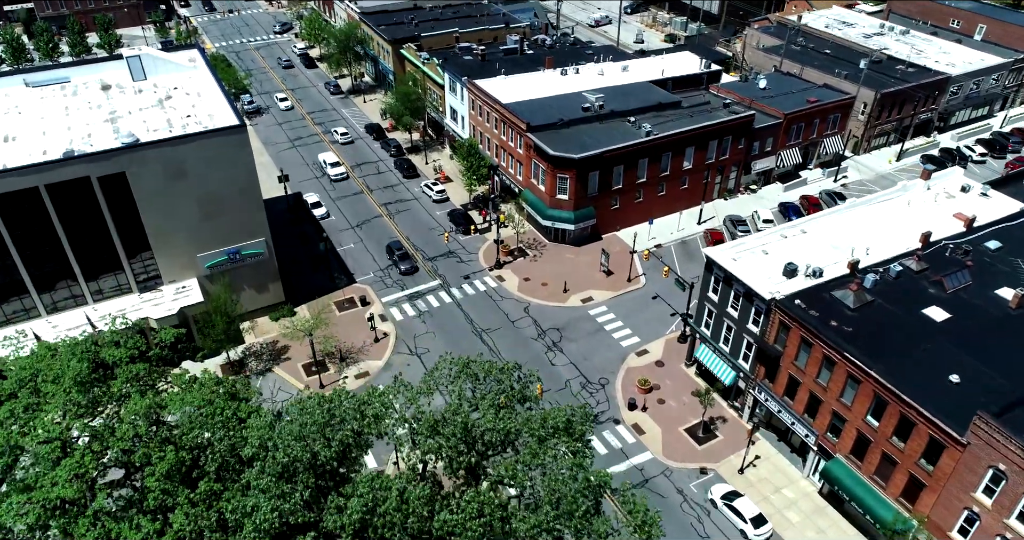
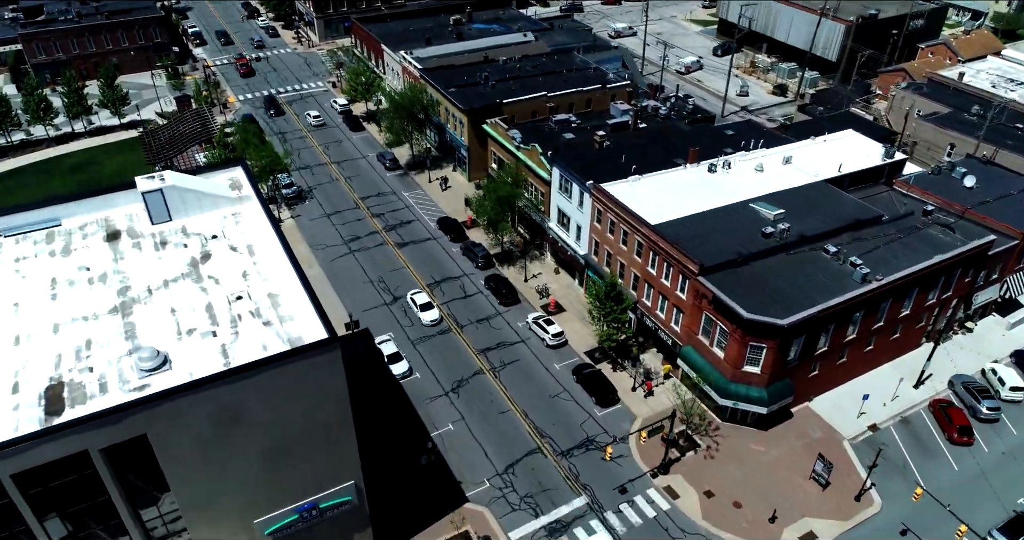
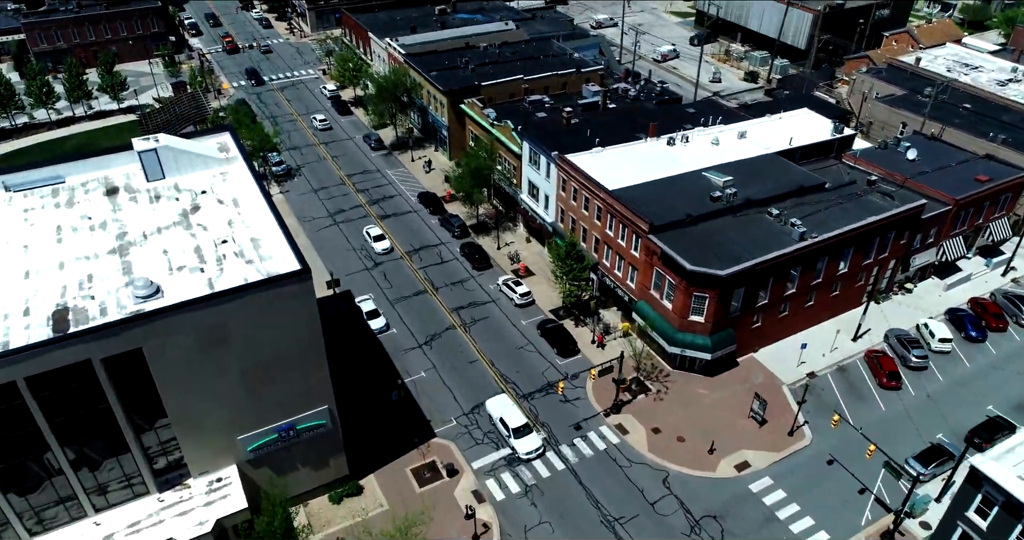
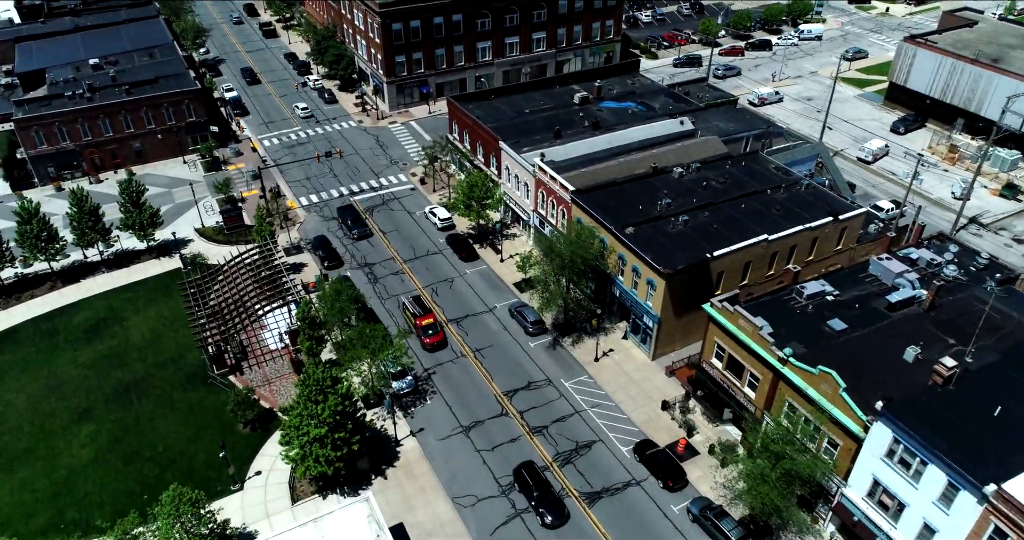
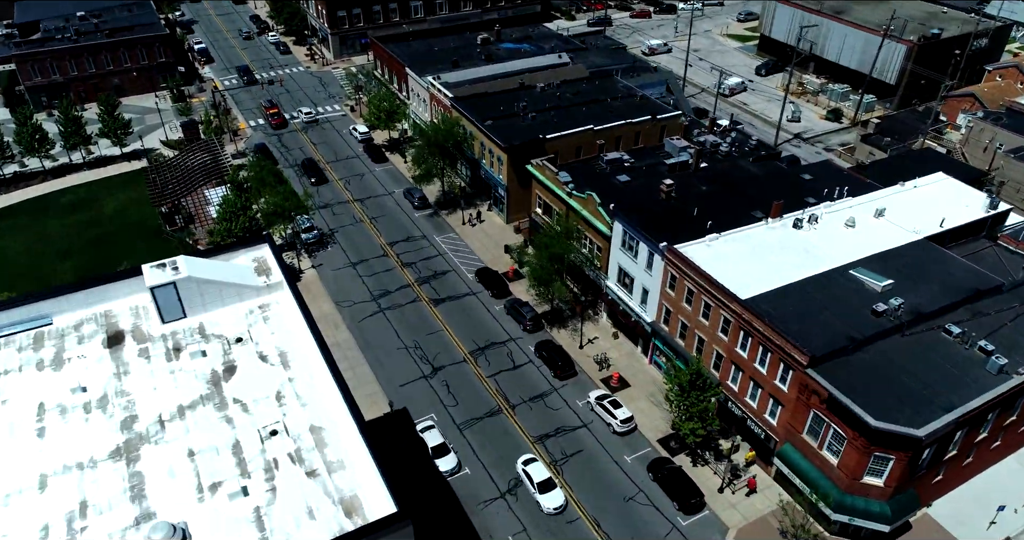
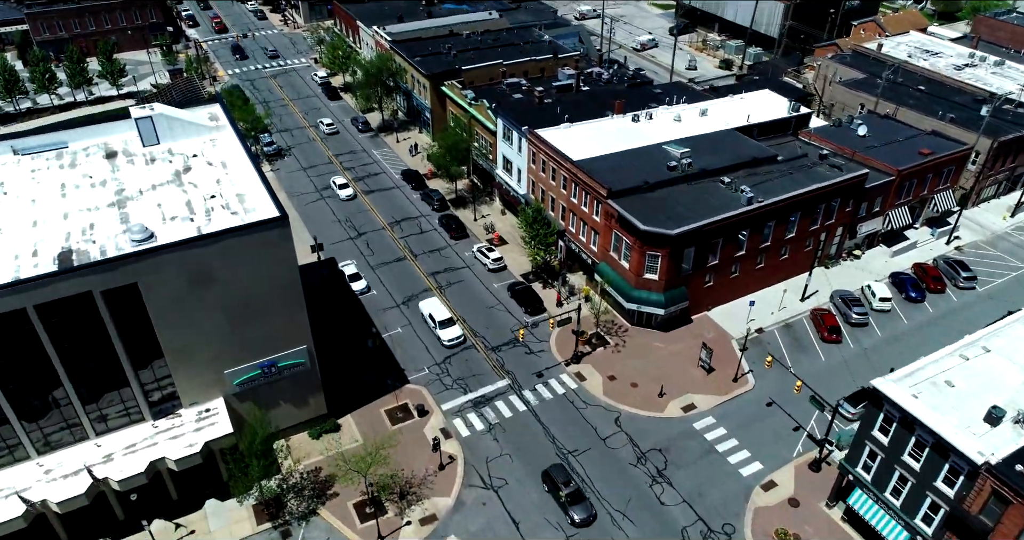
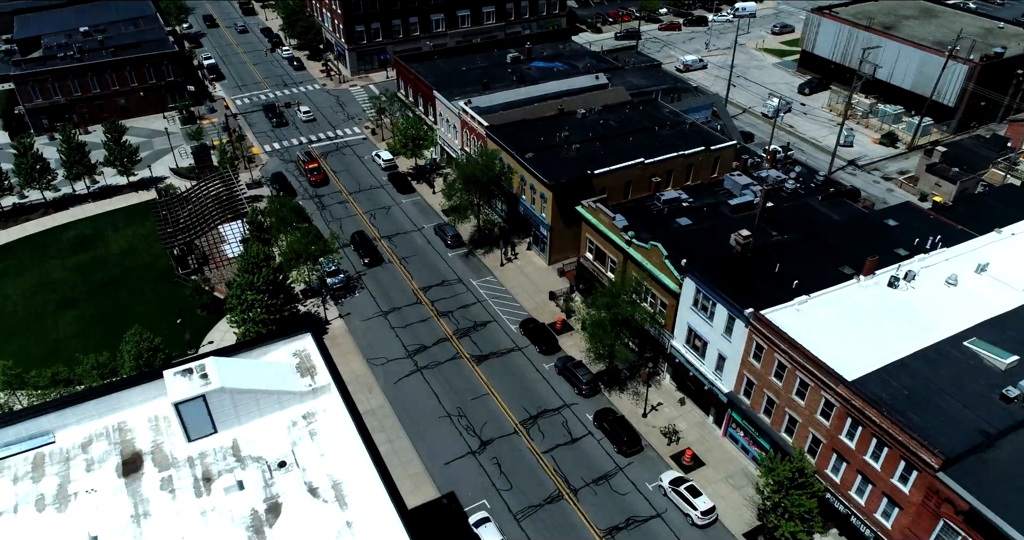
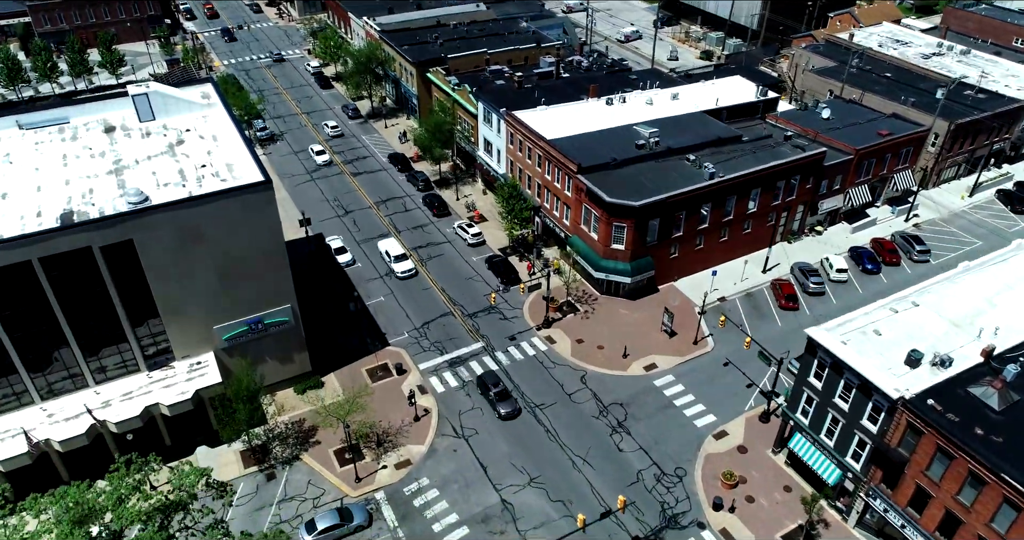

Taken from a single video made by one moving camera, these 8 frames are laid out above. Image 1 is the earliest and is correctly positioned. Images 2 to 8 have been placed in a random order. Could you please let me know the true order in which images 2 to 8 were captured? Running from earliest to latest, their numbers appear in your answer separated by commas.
8, 6, 3, 2, 5, 7, 4
